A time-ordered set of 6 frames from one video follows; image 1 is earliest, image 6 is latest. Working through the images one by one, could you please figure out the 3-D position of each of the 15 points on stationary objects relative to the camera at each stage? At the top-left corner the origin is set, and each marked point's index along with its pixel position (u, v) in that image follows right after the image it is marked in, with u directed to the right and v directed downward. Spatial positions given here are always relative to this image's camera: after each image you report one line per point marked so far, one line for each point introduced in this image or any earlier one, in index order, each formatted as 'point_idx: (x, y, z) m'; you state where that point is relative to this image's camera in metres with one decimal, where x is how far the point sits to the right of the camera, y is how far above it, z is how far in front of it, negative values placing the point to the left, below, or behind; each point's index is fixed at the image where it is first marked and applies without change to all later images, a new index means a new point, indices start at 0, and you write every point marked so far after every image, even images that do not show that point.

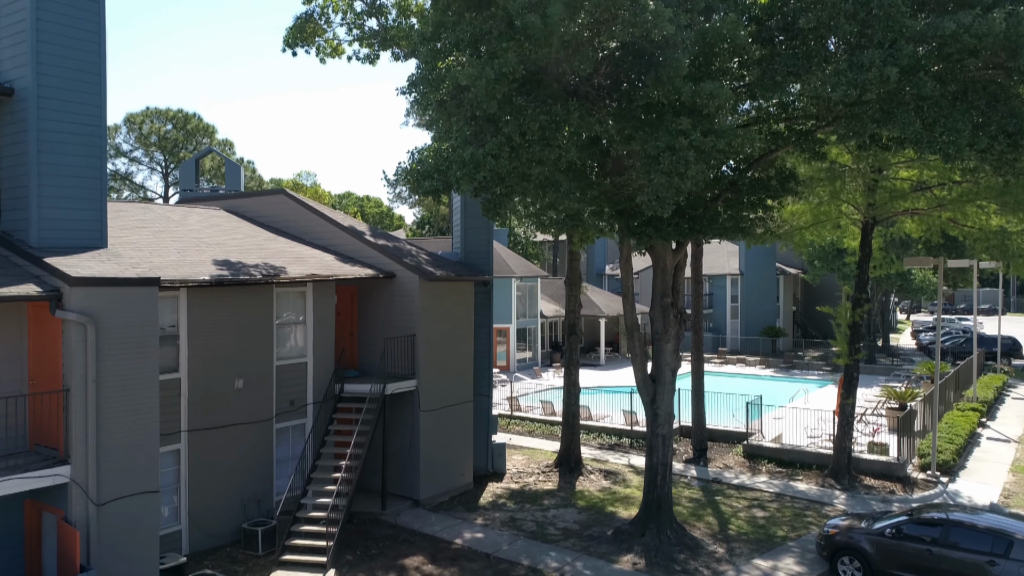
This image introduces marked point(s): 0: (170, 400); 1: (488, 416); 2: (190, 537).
0: (-5.6, -1.8, +12.4) m
1: (-0.6, -3.0, +17.6) m
2: (-5.4, -4.2, +12.6) m
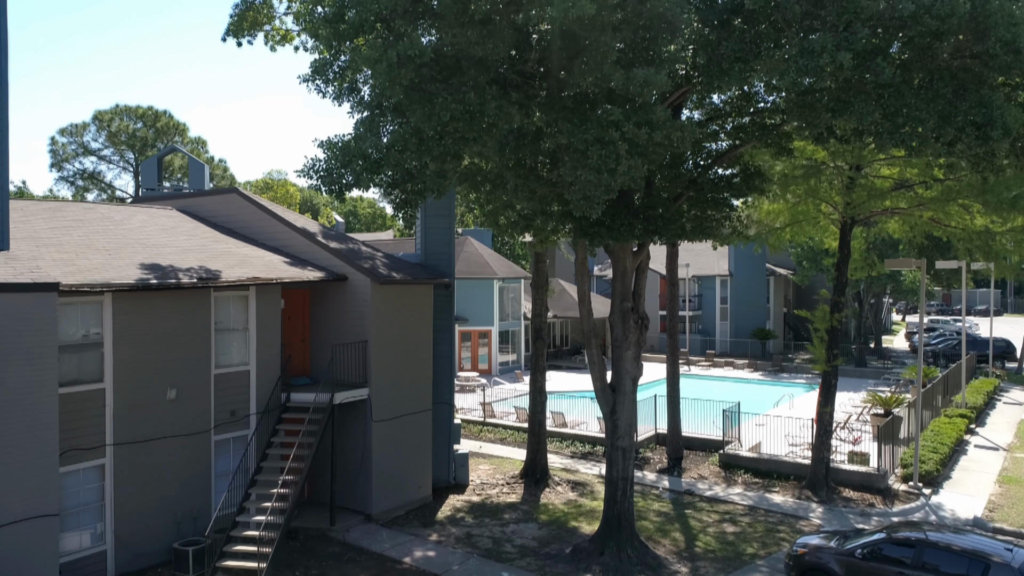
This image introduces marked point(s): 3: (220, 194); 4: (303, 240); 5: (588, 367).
0: (-6.4, -1.9, +11.6) m
1: (-1.4, -3.1, +16.8) m
2: (-6.2, -4.2, +11.8) m
3: (-6.7, +2.1, +17.3) m
4: (-4.3, +1.0, +15.6) m
5: (+1.3, -1.4, +12.9) m
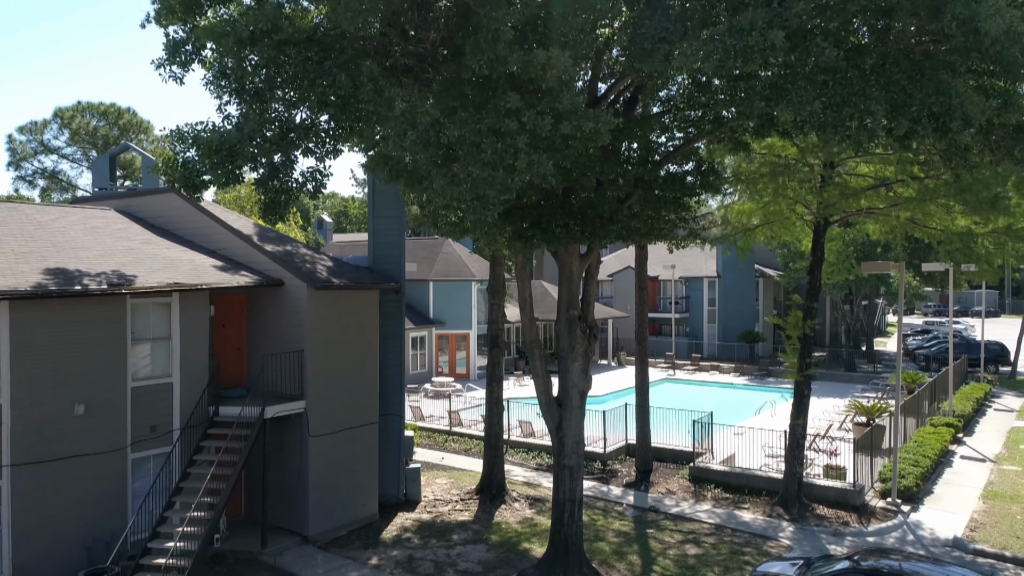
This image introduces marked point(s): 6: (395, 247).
0: (-7.4, -2.0, +10.7) m
1: (-2.4, -3.2, +15.9) m
2: (-7.2, -4.3, +10.9) m
3: (-7.7, +2.0, +16.3) m
4: (-5.3, +0.9, +14.7) m
5: (+0.3, -1.5, +12.0) m
6: (-2.4, +0.8, +15.8) m
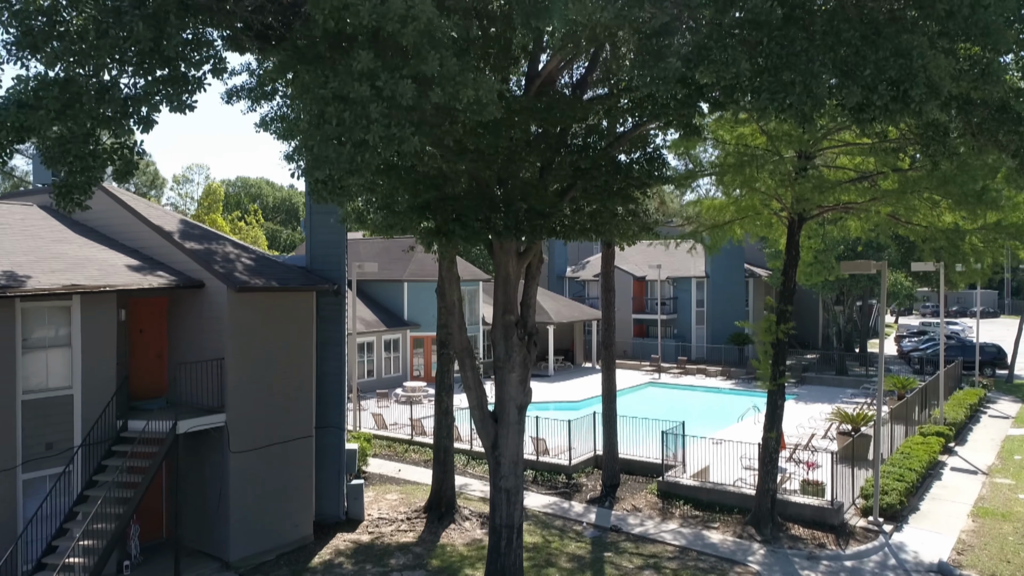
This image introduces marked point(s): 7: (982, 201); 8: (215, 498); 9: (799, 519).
0: (-8.4, -2.0, +9.5) m
1: (-3.4, -3.2, +14.7) m
2: (-8.2, -4.4, +9.7) m
3: (-8.7, +2.0, +15.1) m
4: (-6.3, +0.8, +13.5) m
5: (-0.7, -1.5, +10.8) m
6: (-3.4, +0.8, +14.6) m
7: (+7.6, +1.4, +12.3) m
8: (-5.0, -3.5, +12.7) m
9: (+5.8, -4.7, +15.2) m
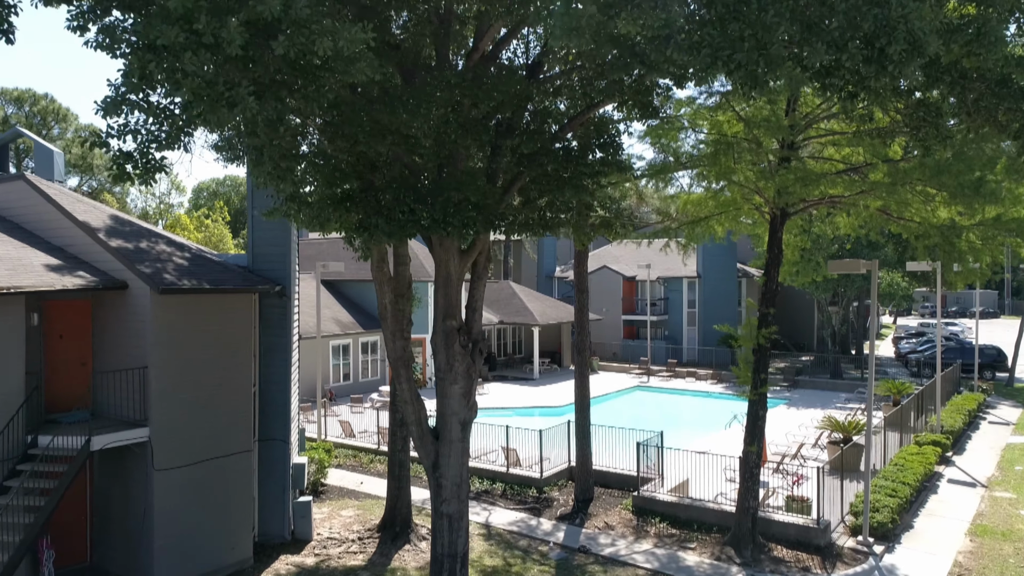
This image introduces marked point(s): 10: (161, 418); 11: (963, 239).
0: (-9.2, -2.1, +8.3) m
1: (-4.1, -3.2, +13.6) m
2: (-8.9, -4.4, +8.6) m
3: (-9.4, +2.0, +14.0) m
4: (-7.0, +0.8, +12.3) m
5: (-1.4, -1.5, +9.7) m
6: (-4.2, +0.8, +13.4) m
7: (+6.9, +1.4, +11.2) m
8: (-5.7, -3.6, +11.6) m
9: (+5.1, -4.7, +14.1) m
10: (-5.3, -2.0, +11.5) m
11: (+7.6, +0.8, +12.8) m
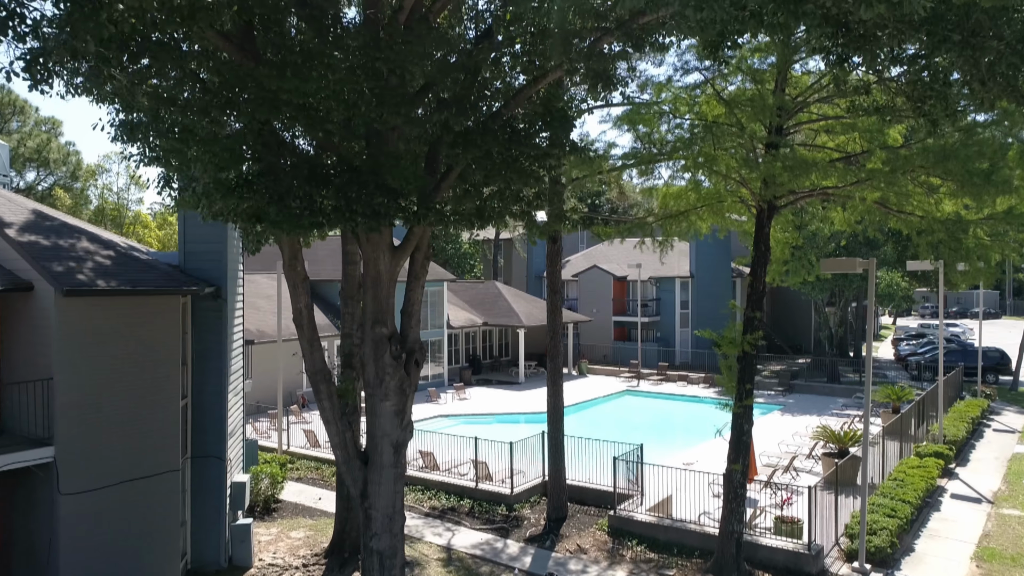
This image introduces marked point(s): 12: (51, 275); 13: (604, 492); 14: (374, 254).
0: (-9.8, -2.1, +7.1) m
1: (-4.8, -3.2, +12.3) m
2: (-9.6, -4.4, +7.3) m
3: (-10.1, +2.0, +12.7) m
4: (-7.7, +0.8, +11.0) m
5: (-2.1, -1.5, +8.4) m
6: (-4.8, +0.8, +12.2) m
7: (+6.3, +1.4, +9.9) m
8: (-6.4, -3.6, +10.3) m
9: (+4.4, -4.7, +12.8) m
10: (-6.0, -2.0, +10.3) m
11: (+7.0, +0.8, +11.5) m
12: (-6.3, +0.2, +10.1) m
13: (+1.9, -4.2, +15.5) m
14: (-1.5, +0.3, +8.3) m
